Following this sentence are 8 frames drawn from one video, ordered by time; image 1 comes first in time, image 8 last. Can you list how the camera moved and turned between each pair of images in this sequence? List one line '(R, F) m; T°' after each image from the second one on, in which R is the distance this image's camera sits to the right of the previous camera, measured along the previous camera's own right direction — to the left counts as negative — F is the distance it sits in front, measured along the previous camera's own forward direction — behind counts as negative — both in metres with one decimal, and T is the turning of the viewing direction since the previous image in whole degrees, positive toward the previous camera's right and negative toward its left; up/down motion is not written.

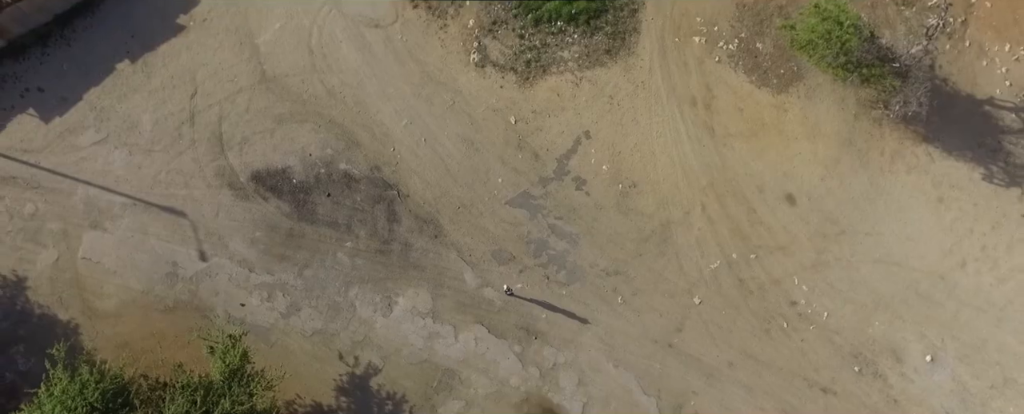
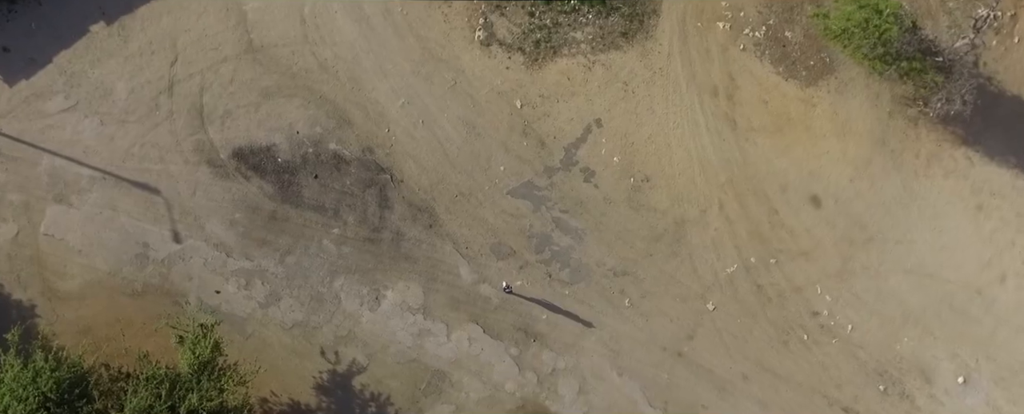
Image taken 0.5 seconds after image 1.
(0.0, +1.5) m; 0°
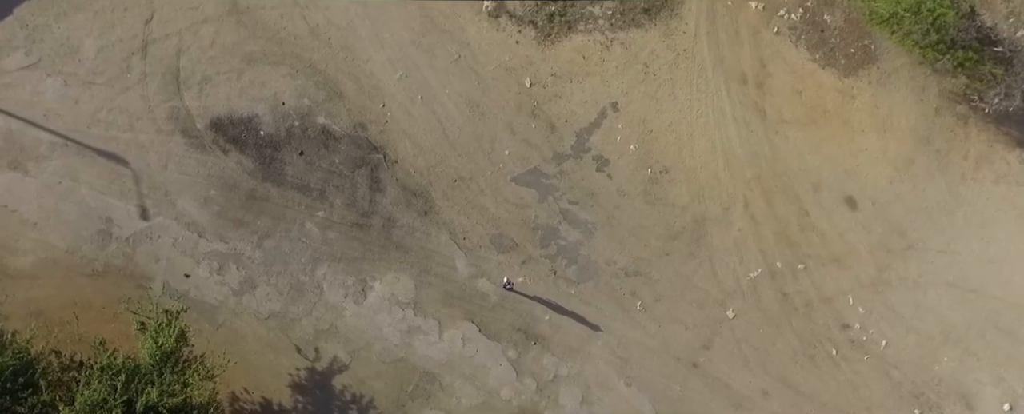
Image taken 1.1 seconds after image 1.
(-0.1, +1.6) m; 0°
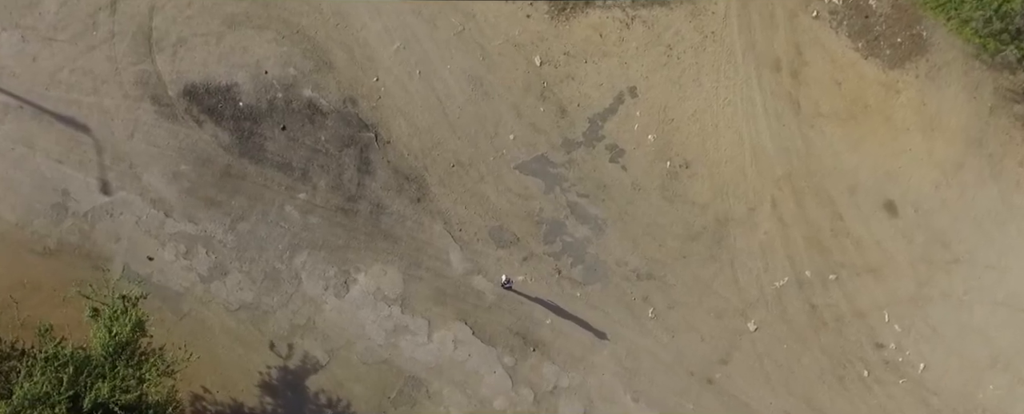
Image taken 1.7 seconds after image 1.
(0.0, +1.6) m; 0°
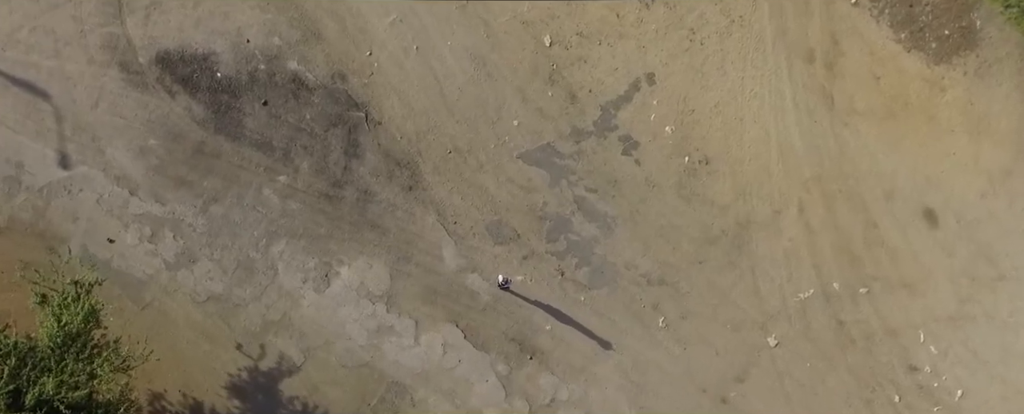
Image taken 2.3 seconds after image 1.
(0.0, +1.3) m; 0°
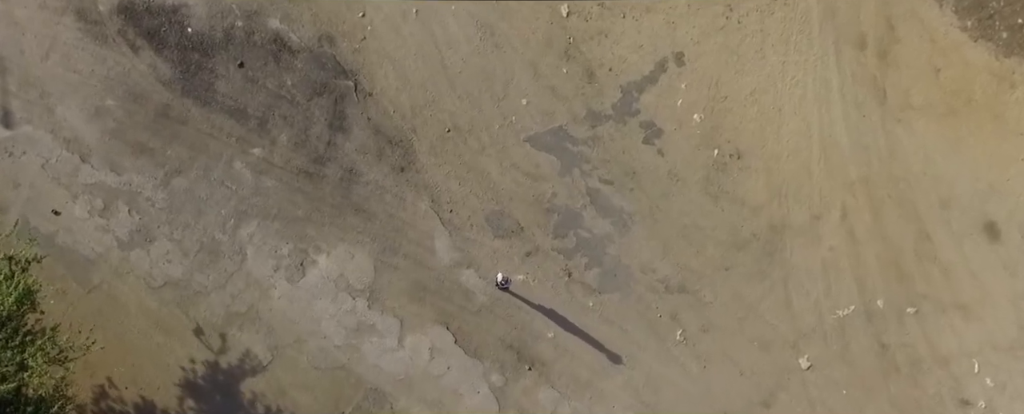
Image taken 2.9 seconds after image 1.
(0.0, +1.6) m; 0°
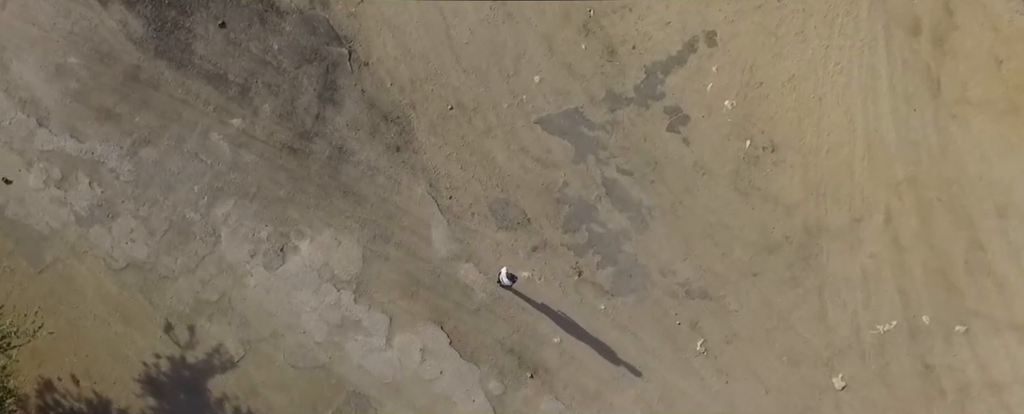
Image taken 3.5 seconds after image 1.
(0.0, +1.2) m; 0°
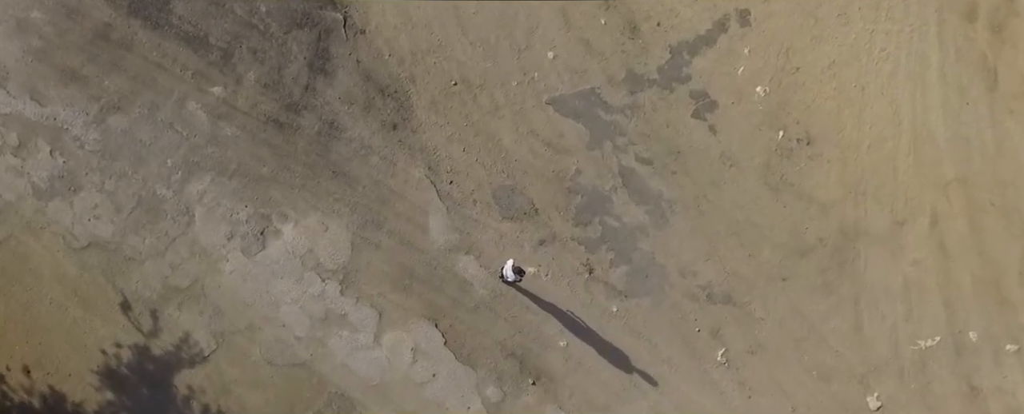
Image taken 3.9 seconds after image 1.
(0.0, +1.0) m; 0°
